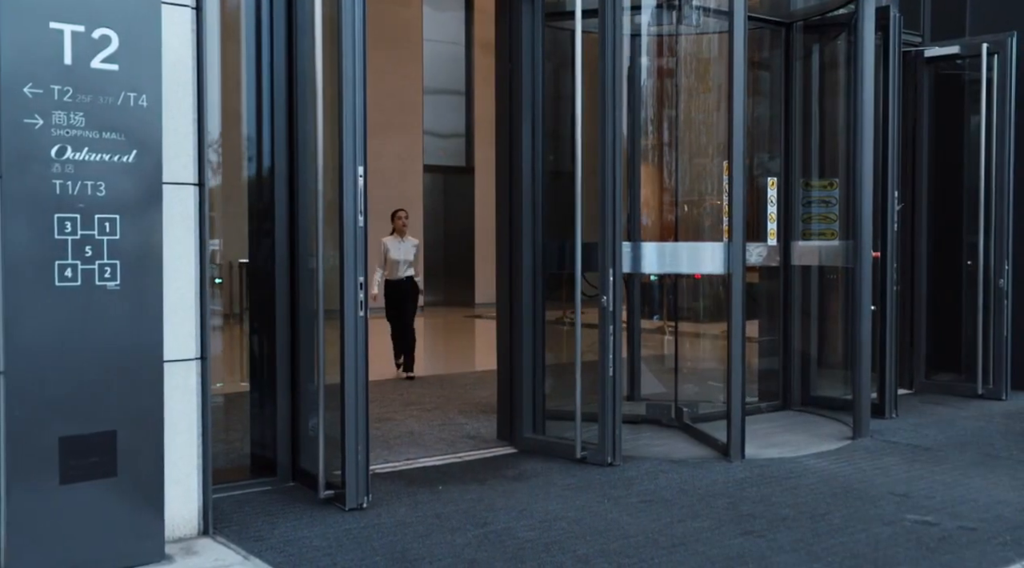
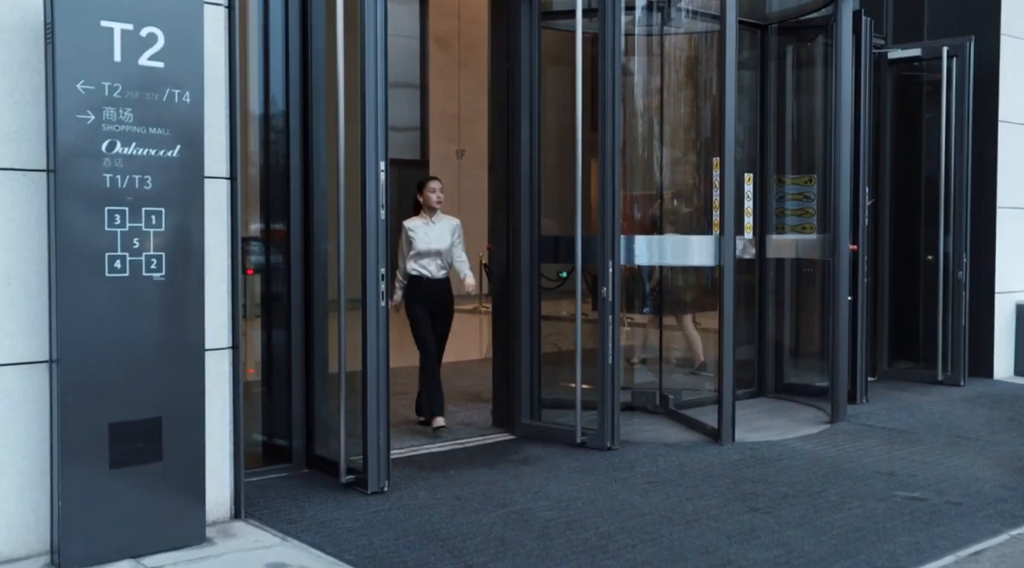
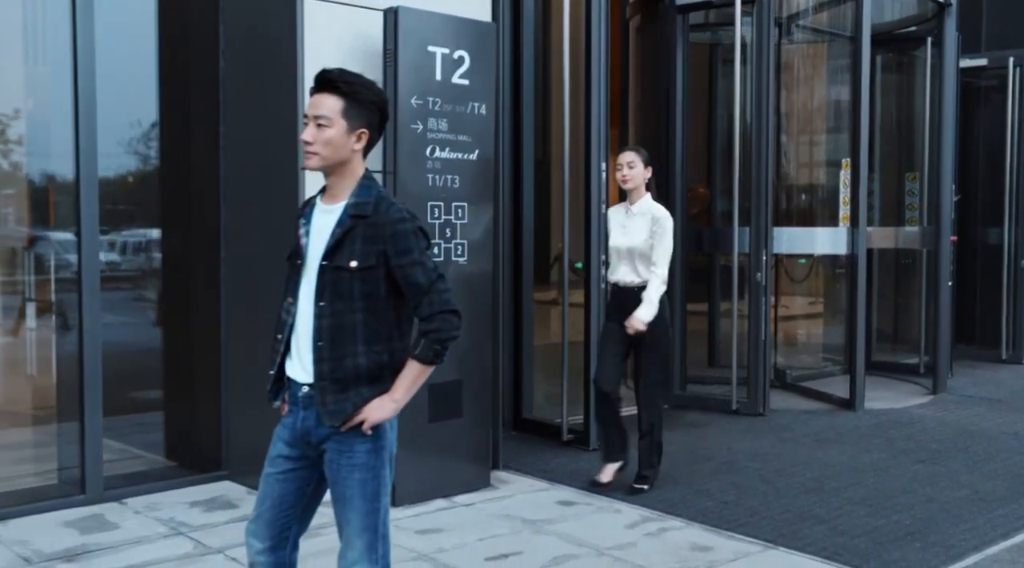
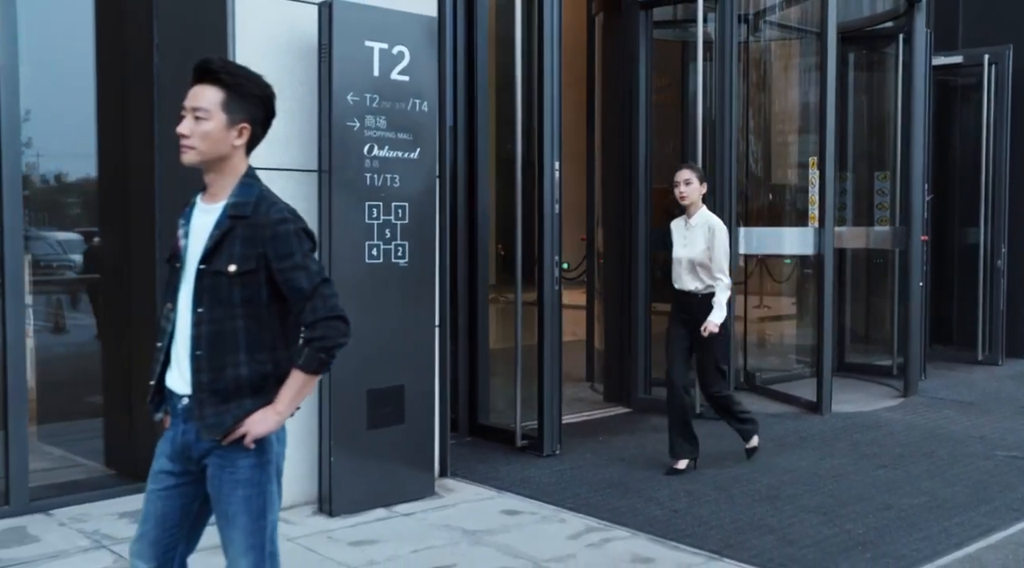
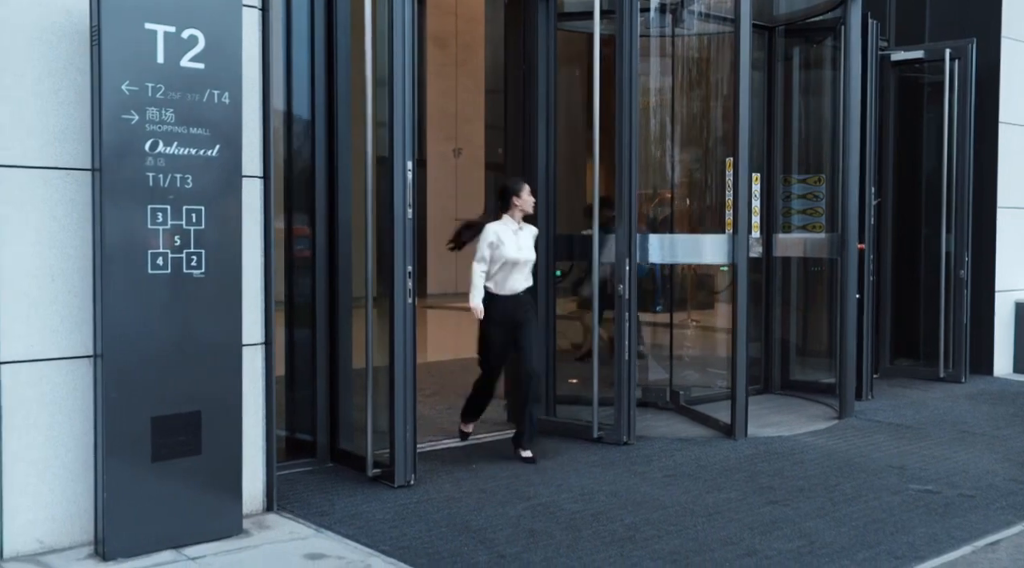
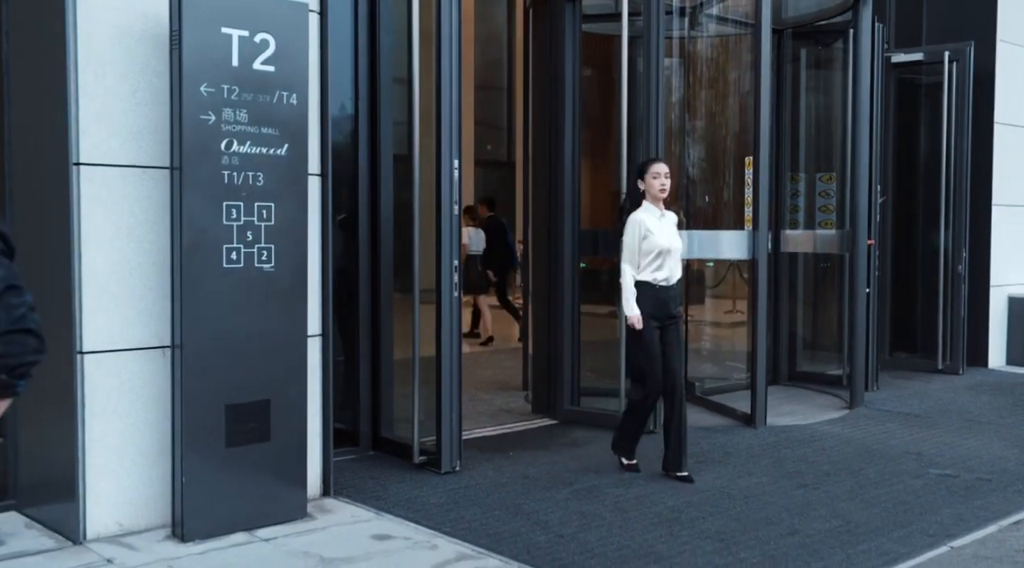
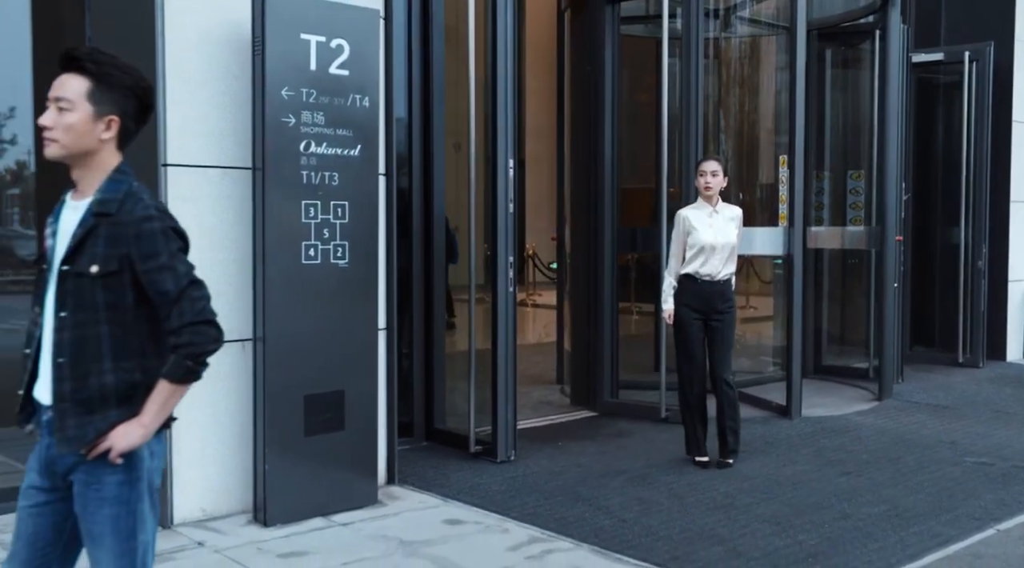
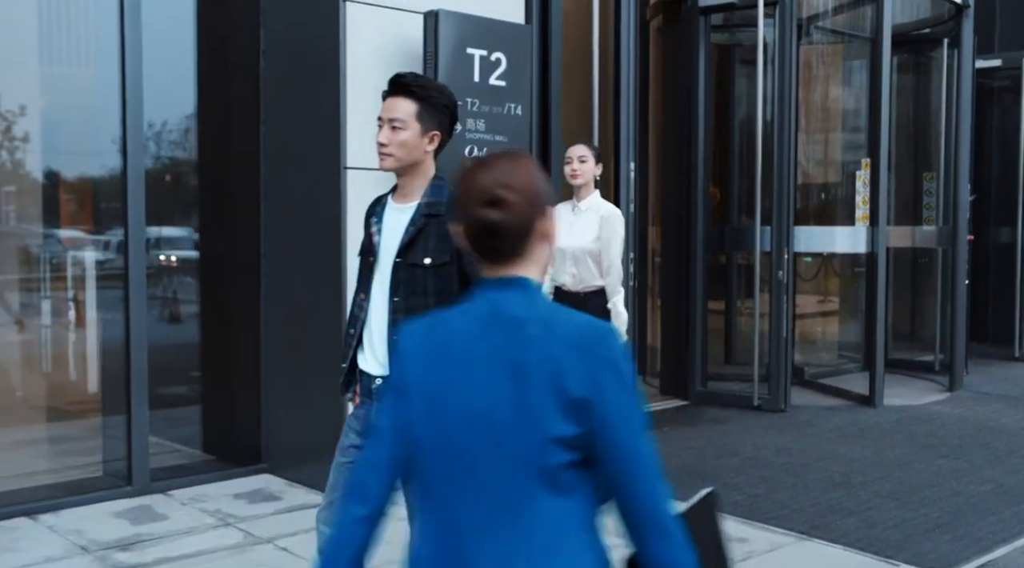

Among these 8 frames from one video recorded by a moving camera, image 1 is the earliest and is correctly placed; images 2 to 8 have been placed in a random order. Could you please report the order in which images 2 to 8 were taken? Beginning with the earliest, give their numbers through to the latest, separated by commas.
2, 5, 6, 7, 4, 3, 8
